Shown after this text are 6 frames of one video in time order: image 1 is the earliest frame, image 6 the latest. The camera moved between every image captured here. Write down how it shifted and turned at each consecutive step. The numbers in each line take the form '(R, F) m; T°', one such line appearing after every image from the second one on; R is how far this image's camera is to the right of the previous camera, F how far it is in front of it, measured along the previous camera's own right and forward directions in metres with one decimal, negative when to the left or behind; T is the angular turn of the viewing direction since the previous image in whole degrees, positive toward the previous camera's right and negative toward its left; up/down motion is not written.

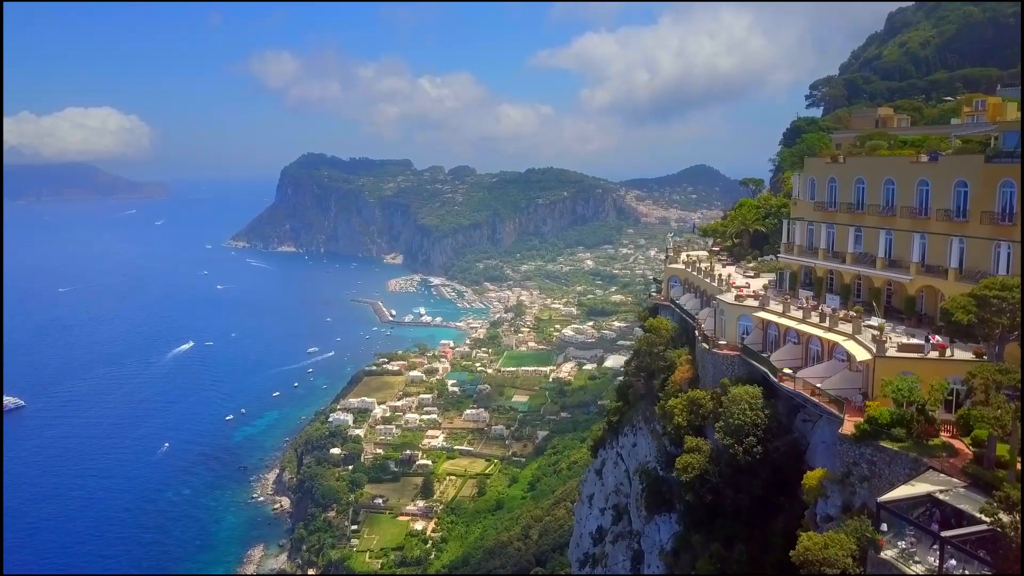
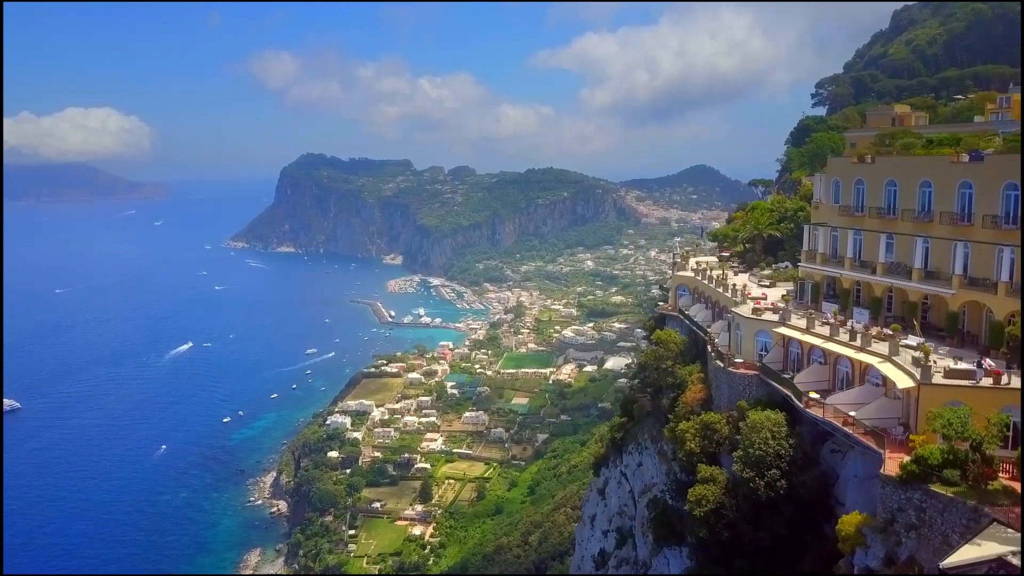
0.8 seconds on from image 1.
(0.0, +0.4) m; 0°
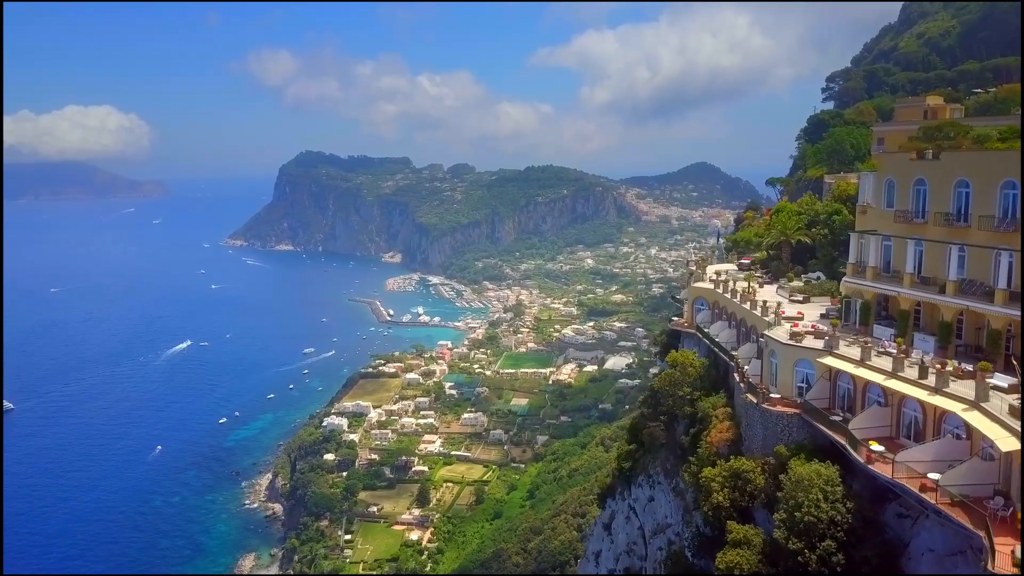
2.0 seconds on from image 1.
(0.0, +0.7) m; 0°
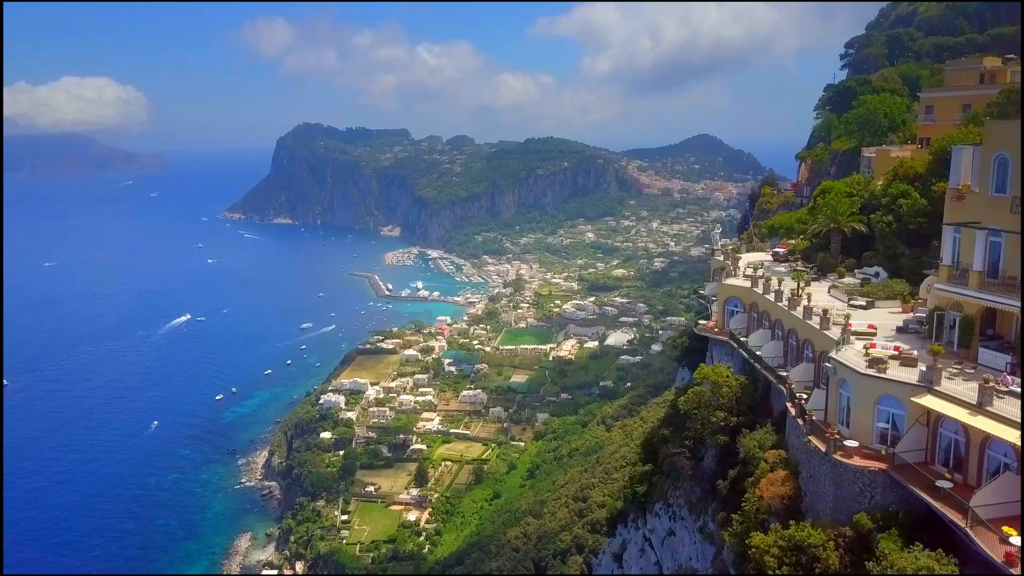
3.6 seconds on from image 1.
(0.0, +0.9) m; 0°
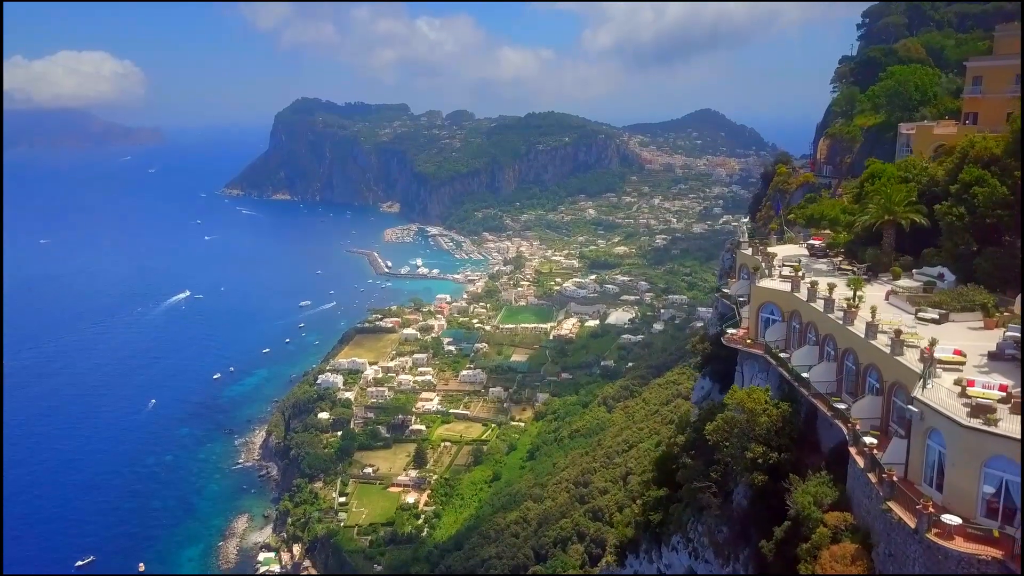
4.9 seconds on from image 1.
(0.0, +0.7) m; 0°
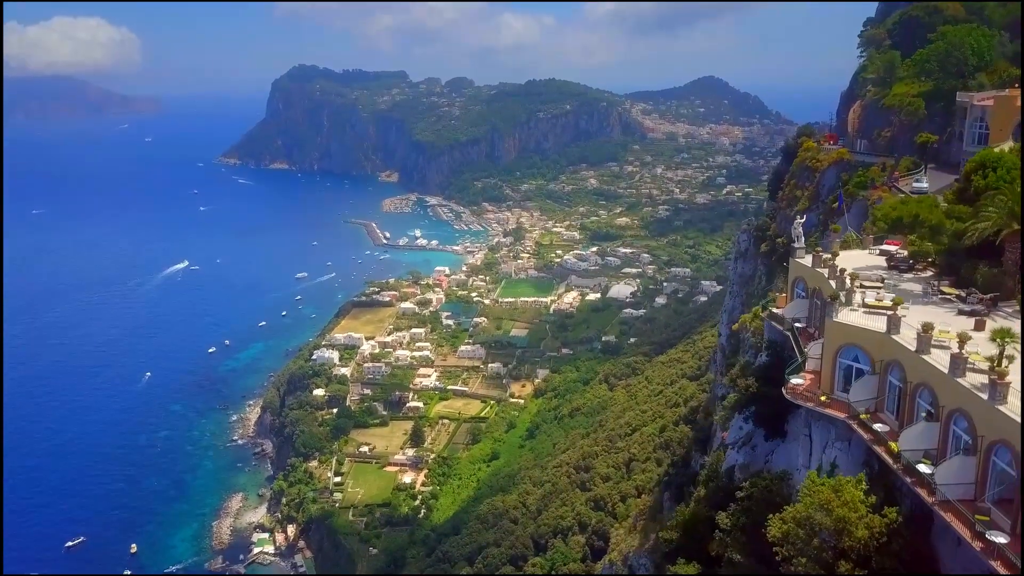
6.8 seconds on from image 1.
(+0.1, +1.1) m; 0°
